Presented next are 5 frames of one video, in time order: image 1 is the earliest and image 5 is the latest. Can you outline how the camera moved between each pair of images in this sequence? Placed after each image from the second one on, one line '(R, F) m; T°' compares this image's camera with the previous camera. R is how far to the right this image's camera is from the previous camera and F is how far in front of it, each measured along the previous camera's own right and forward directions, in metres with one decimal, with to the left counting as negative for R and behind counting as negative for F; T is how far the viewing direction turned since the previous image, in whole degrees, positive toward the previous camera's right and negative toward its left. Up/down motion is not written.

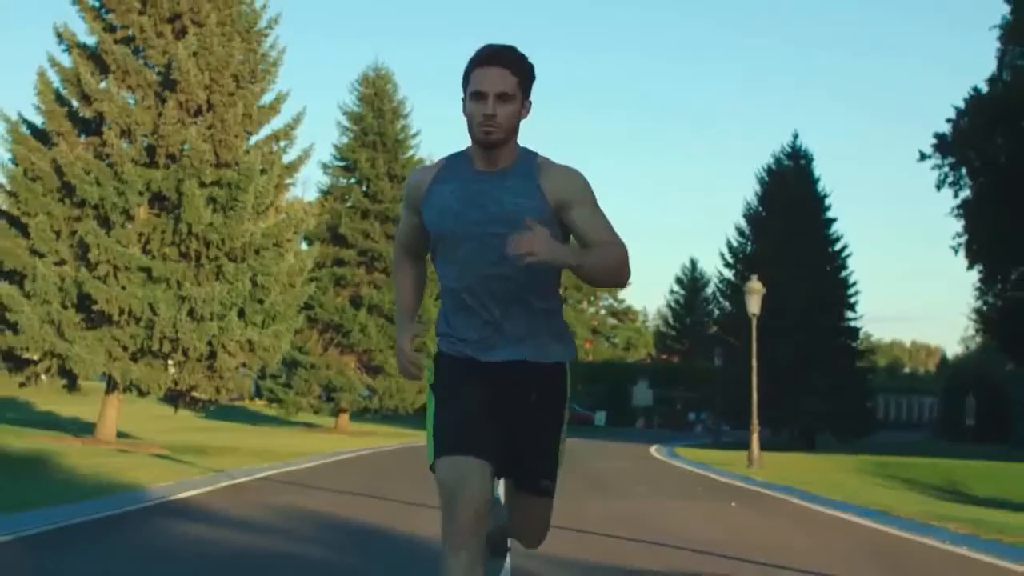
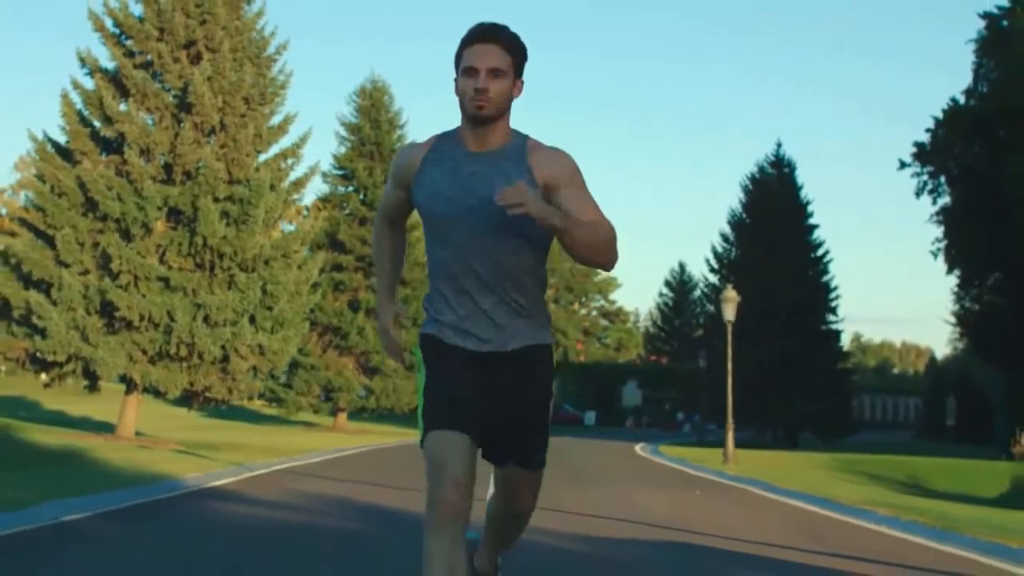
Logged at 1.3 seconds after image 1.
(0.0, -1.3) m; 0°
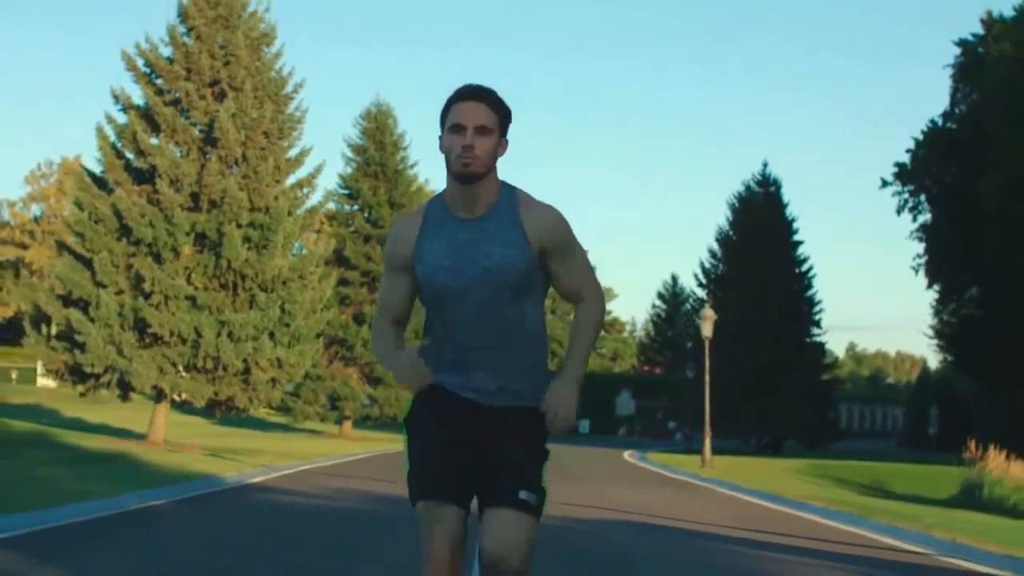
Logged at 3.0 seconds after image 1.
(0.0, -1.7) m; 0°
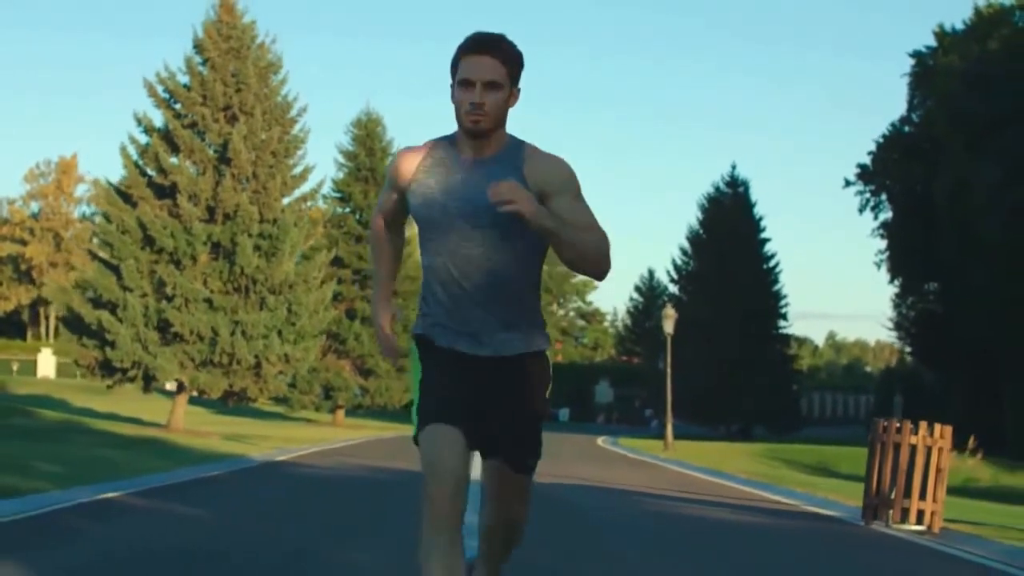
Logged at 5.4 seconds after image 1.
(0.0, -2.3) m; +1°
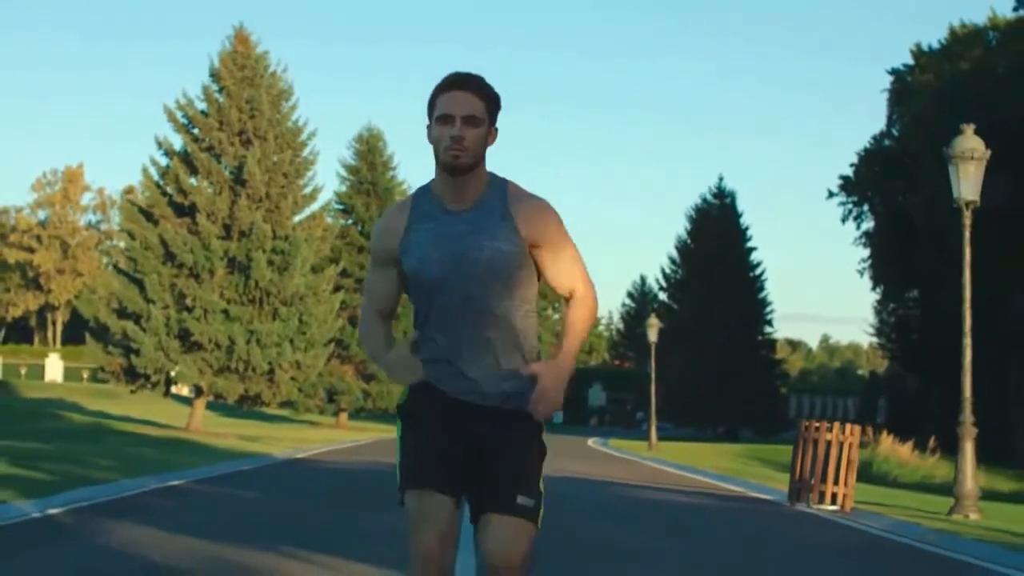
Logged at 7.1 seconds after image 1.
(0.0, -1.7) m; 0°
